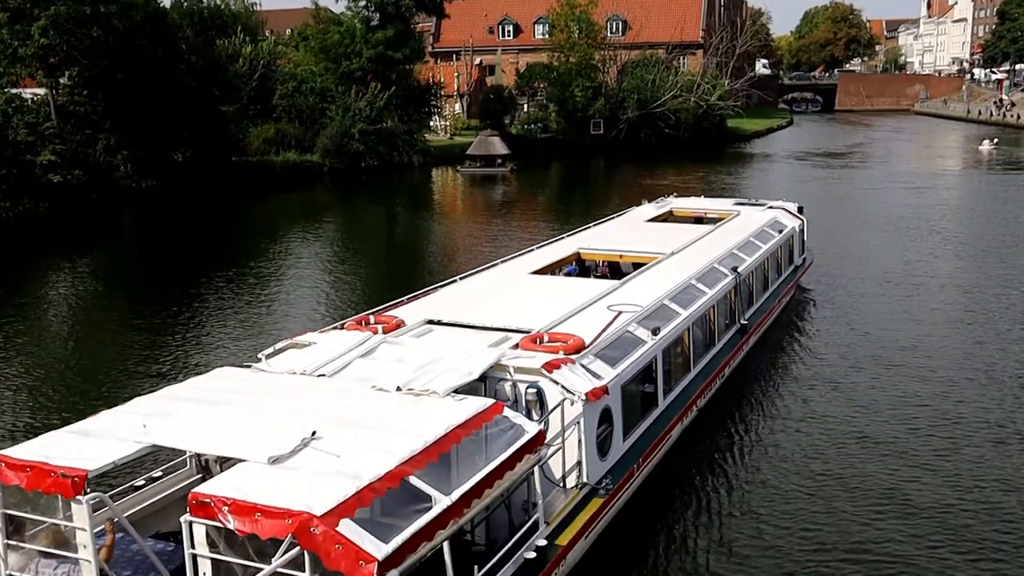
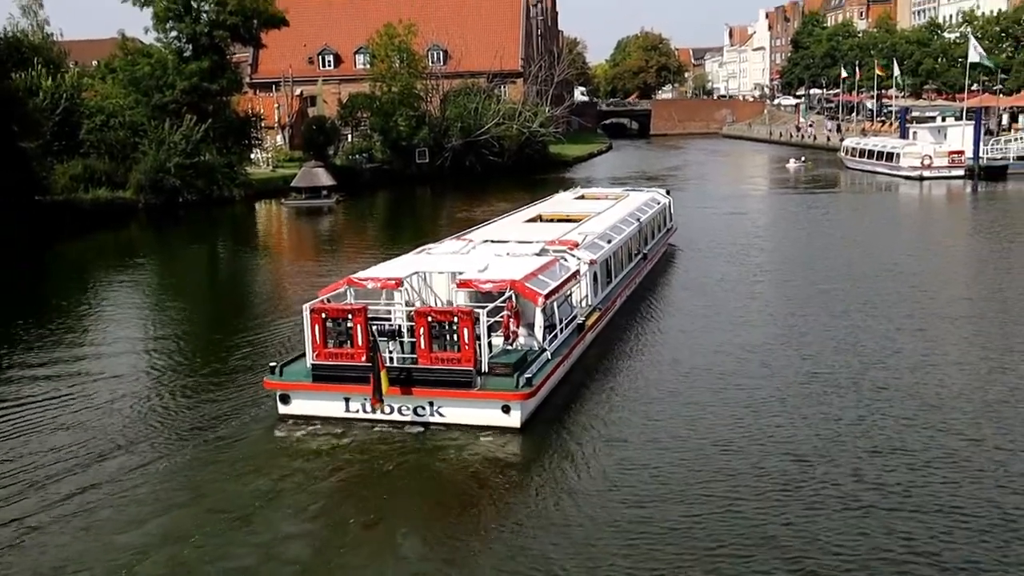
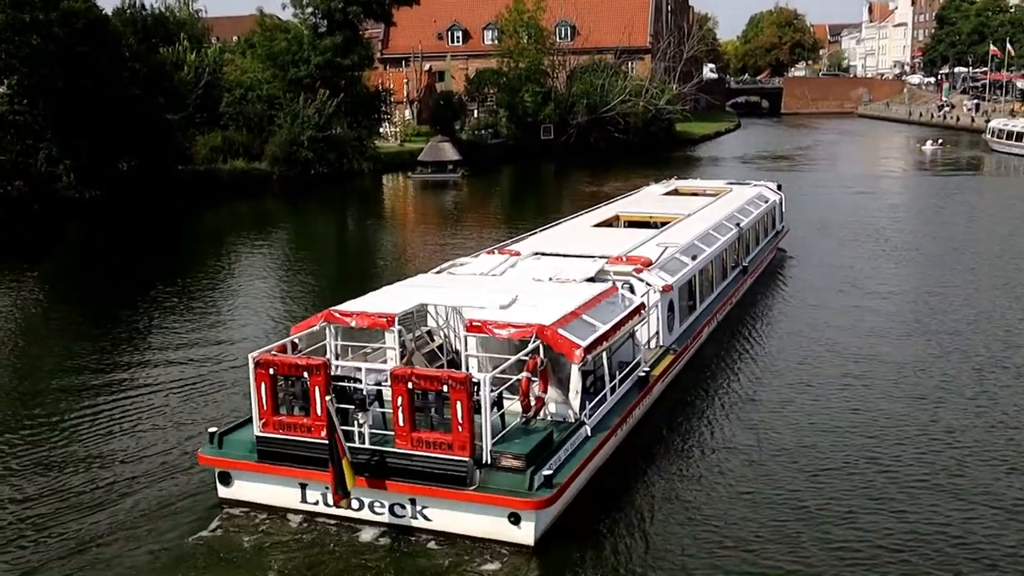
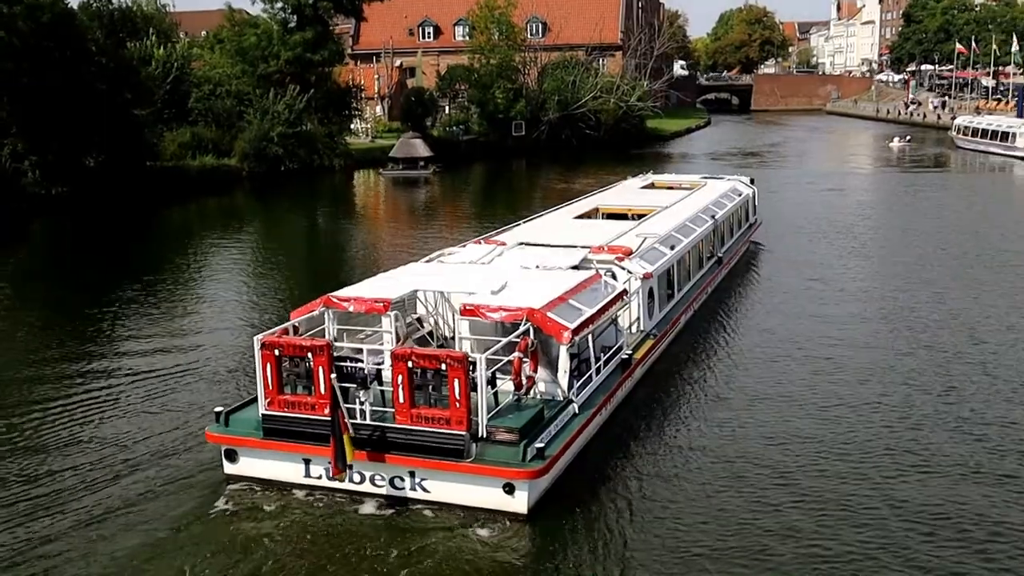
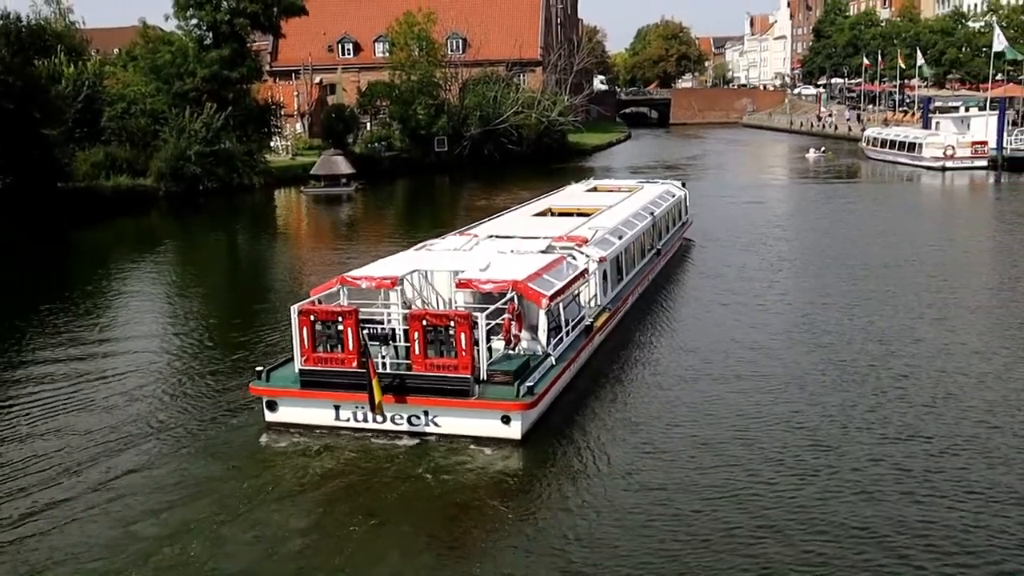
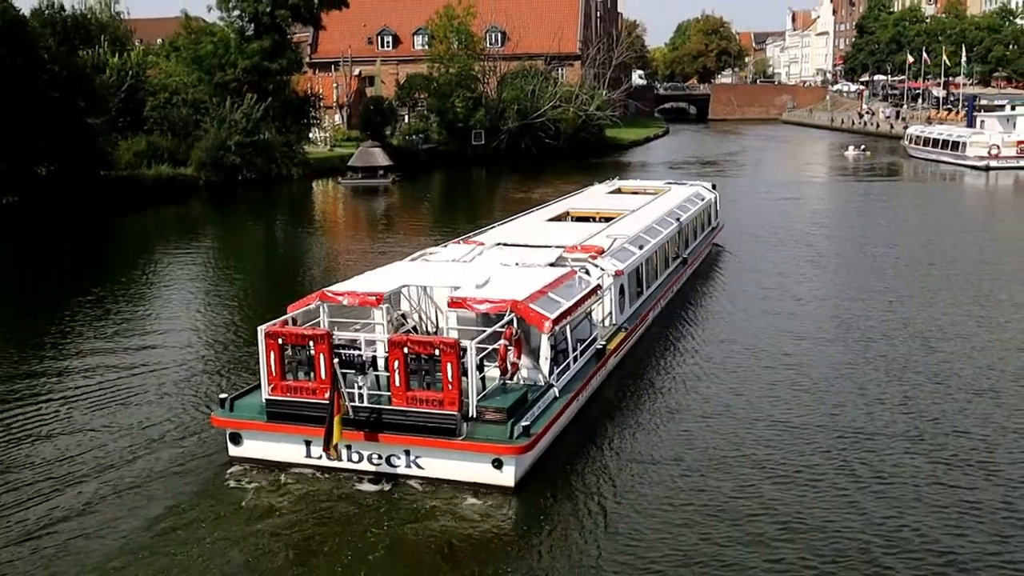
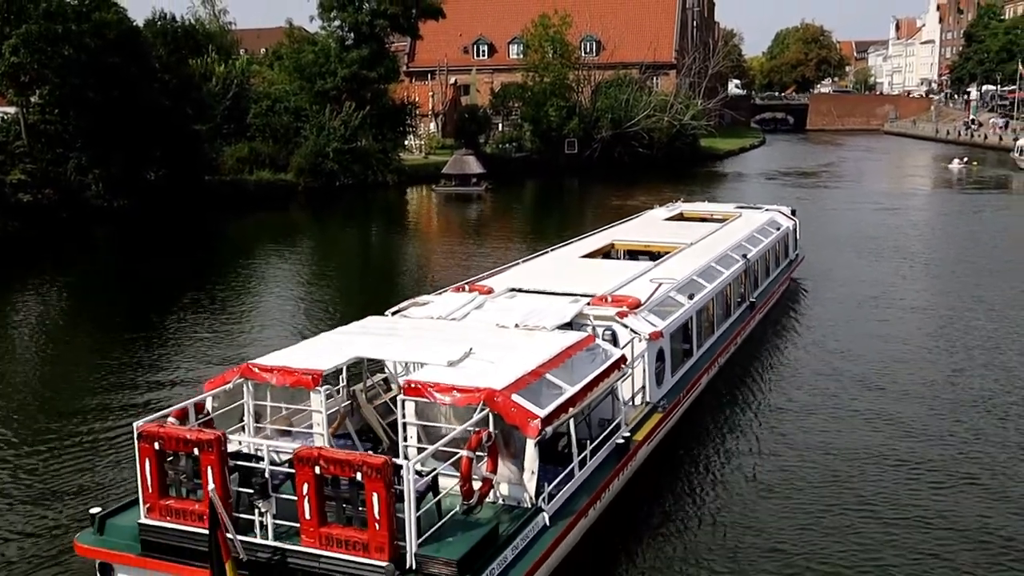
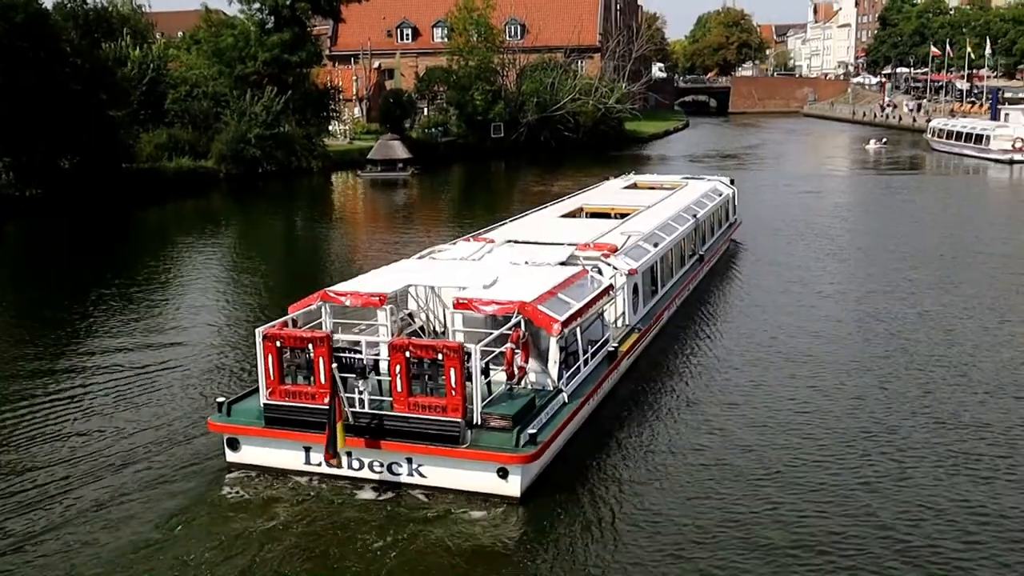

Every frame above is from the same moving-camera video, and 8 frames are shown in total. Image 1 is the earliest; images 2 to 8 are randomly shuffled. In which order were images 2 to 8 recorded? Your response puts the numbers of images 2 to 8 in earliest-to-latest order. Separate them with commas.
7, 3, 4, 8, 6, 5, 2
